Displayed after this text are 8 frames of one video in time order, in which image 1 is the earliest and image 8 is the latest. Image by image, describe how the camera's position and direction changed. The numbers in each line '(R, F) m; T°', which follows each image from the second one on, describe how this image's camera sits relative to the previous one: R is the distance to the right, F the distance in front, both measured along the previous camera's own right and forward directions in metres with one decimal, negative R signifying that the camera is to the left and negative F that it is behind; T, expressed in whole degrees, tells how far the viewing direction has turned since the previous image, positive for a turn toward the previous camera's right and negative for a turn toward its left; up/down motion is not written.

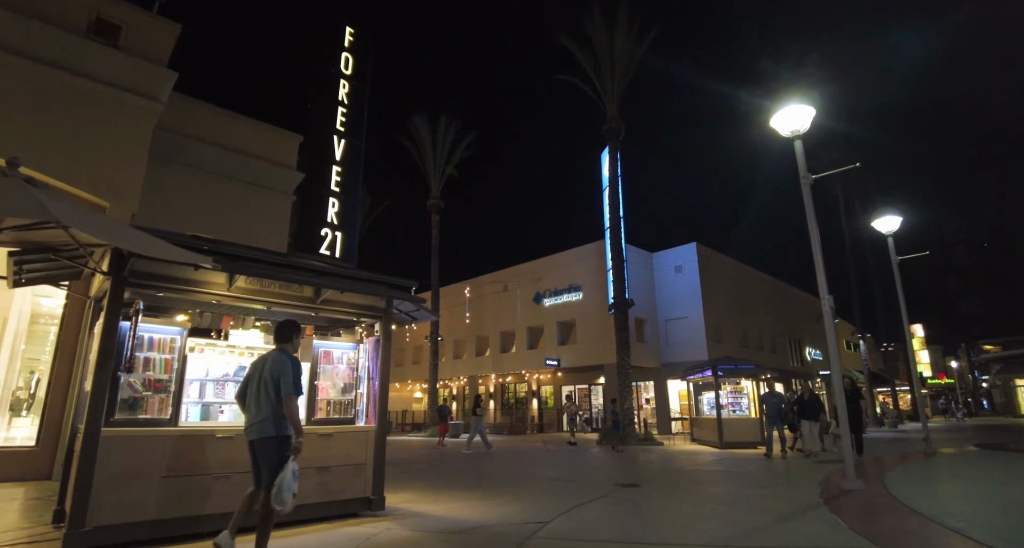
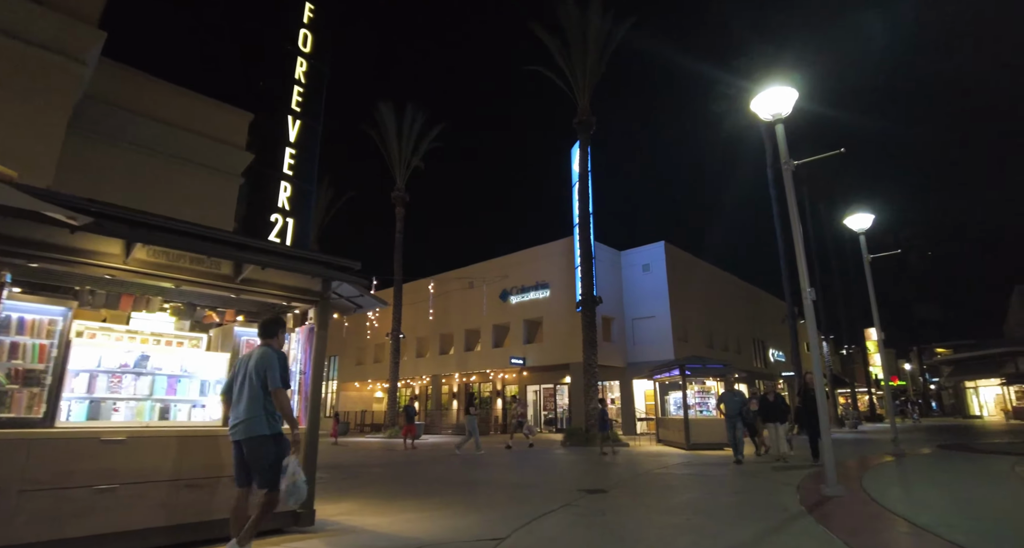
(+0.1, +0.7) m; +3°
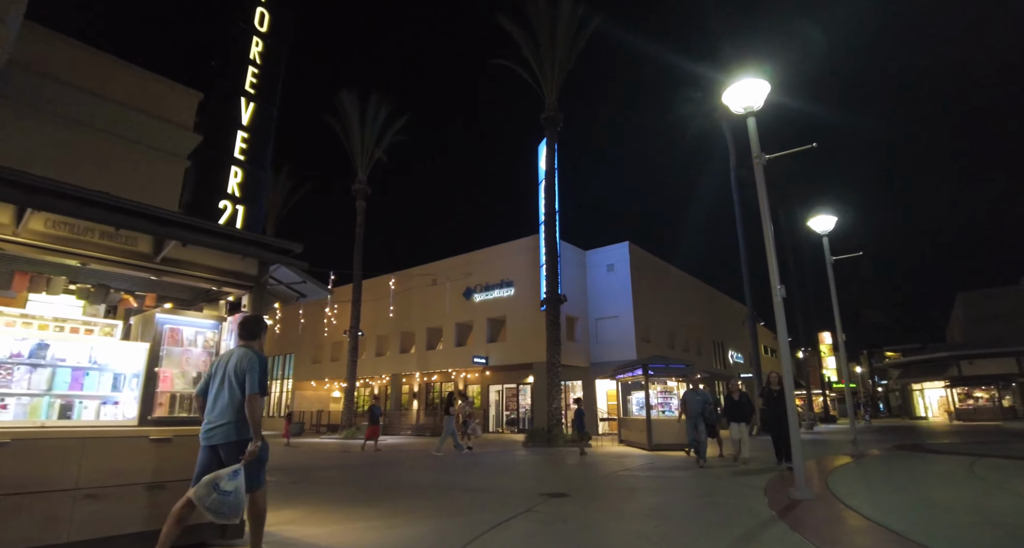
(0.0, +0.4) m; +4°
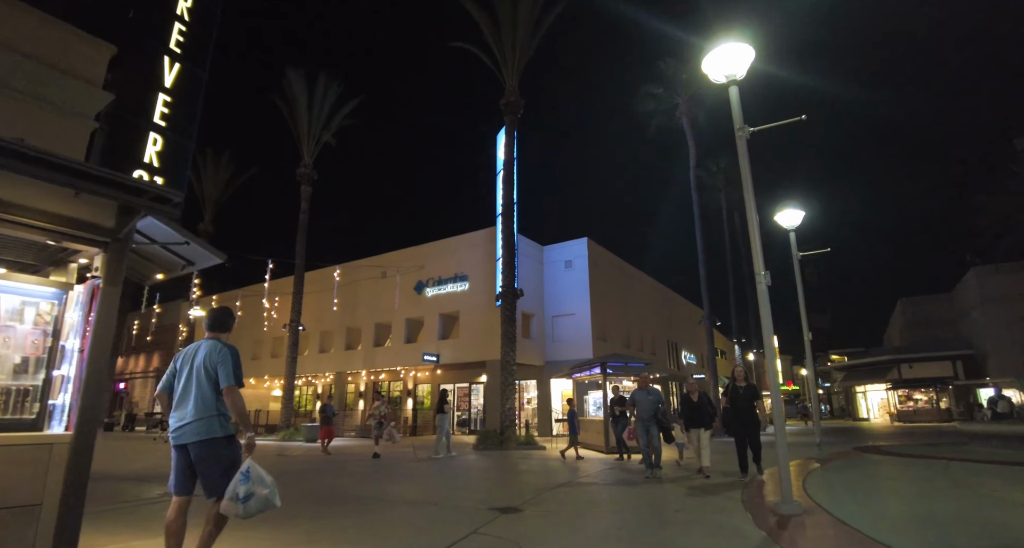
(+0.1, +1.0) m; +5°
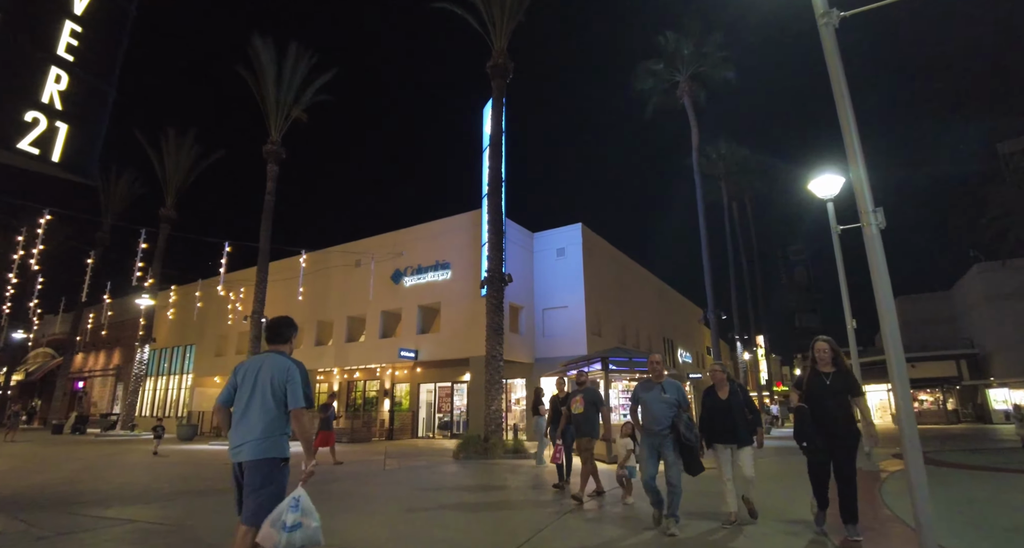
(0.0, +1.9) m; +2°
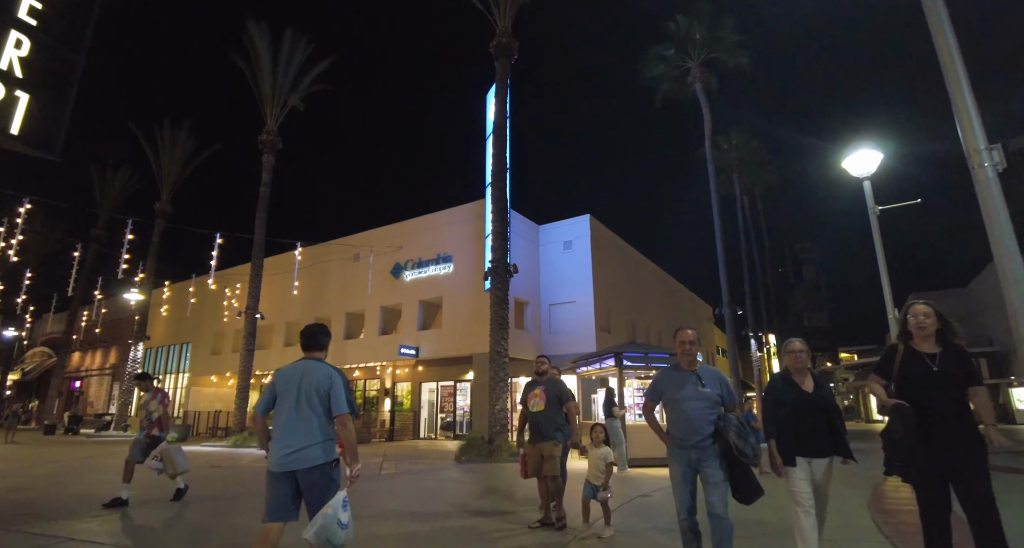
(-0.1, +0.9) m; 0°
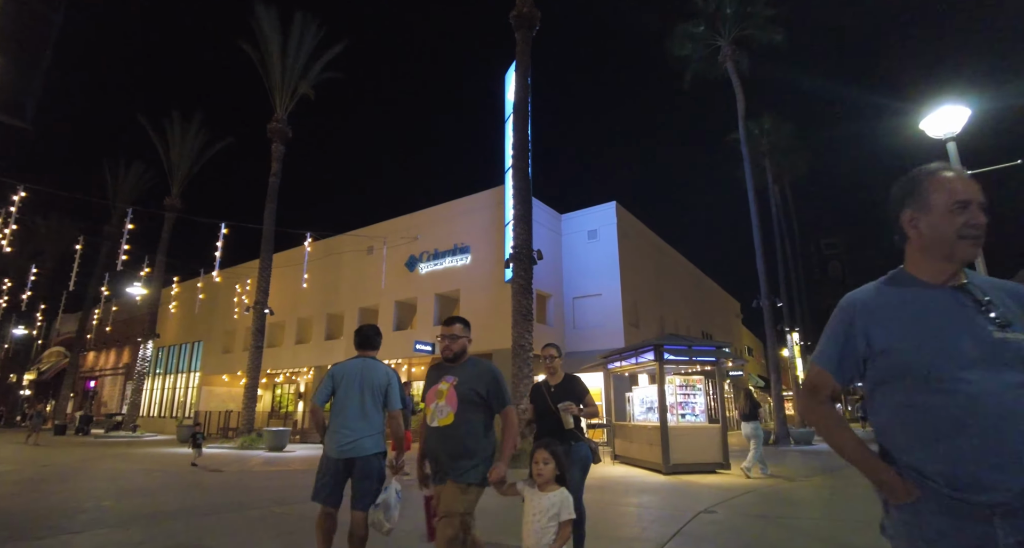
(-0.3, +1.1) m; -2°
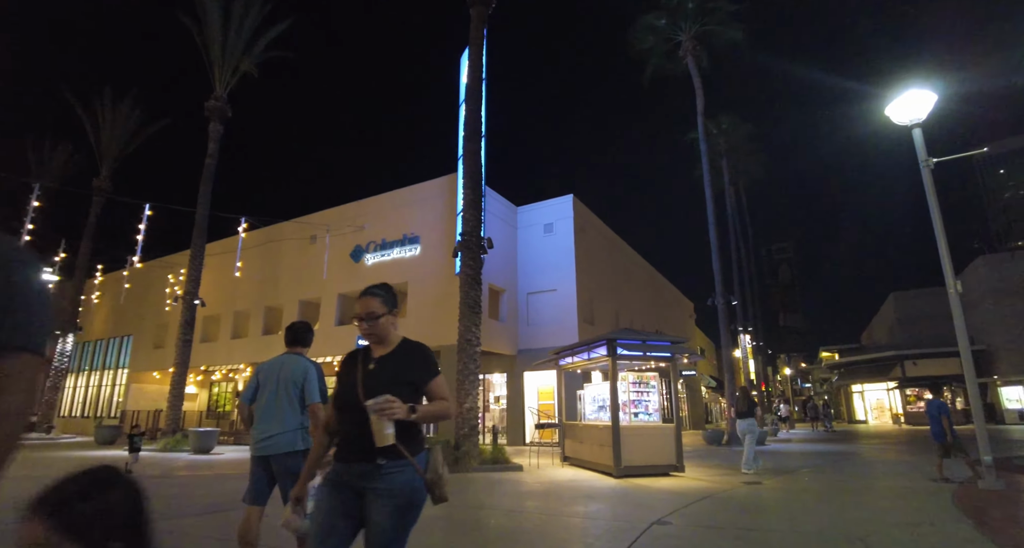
(+0.3, +0.7) m; +4°
